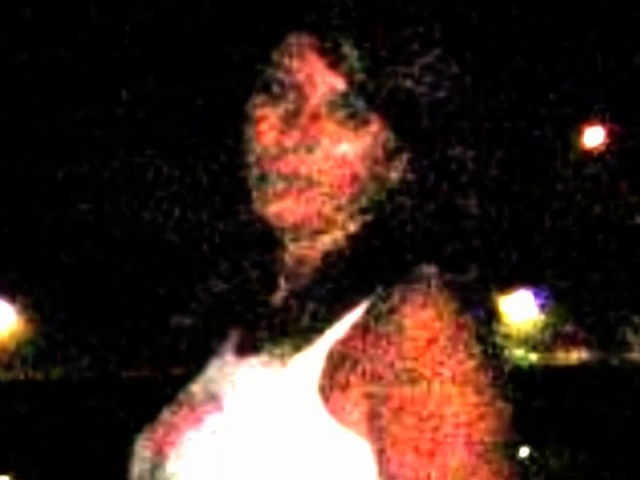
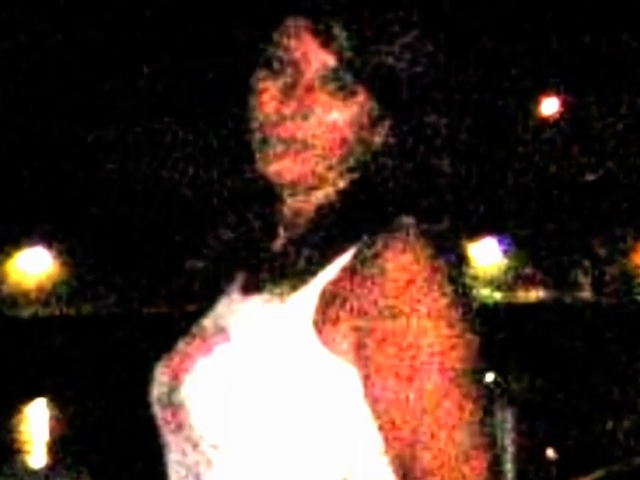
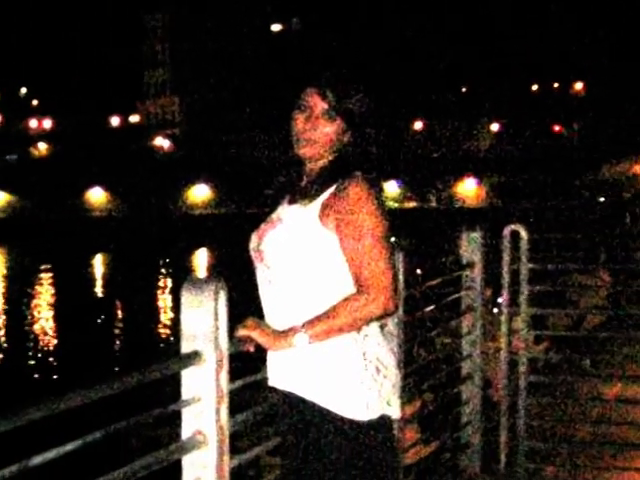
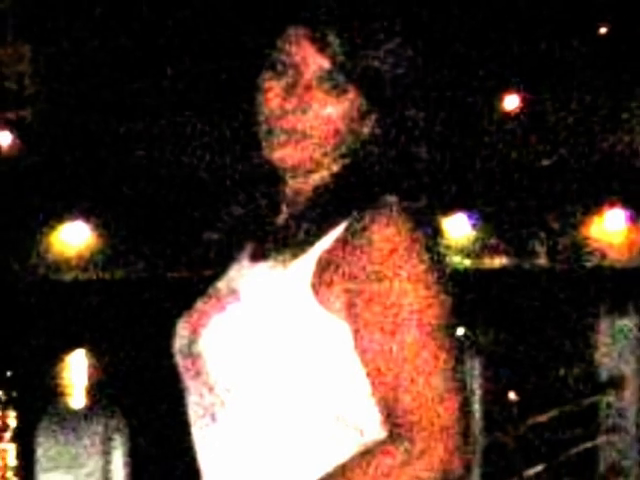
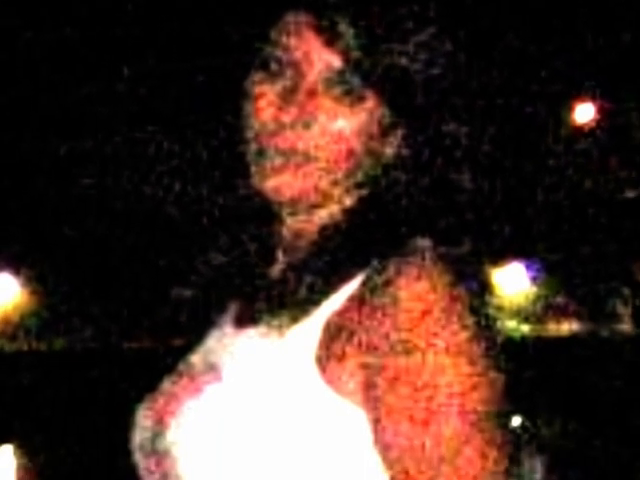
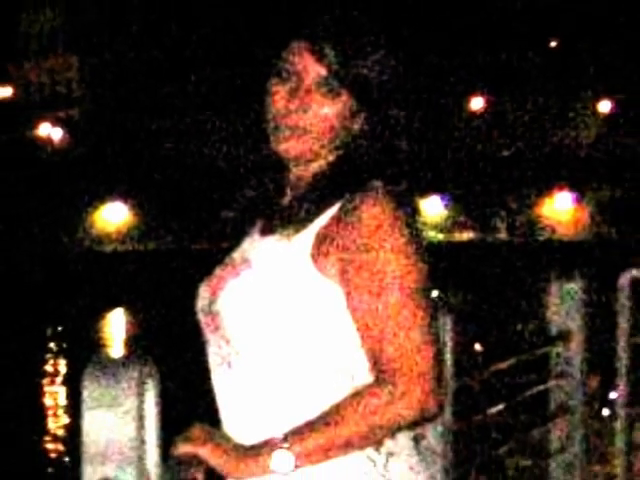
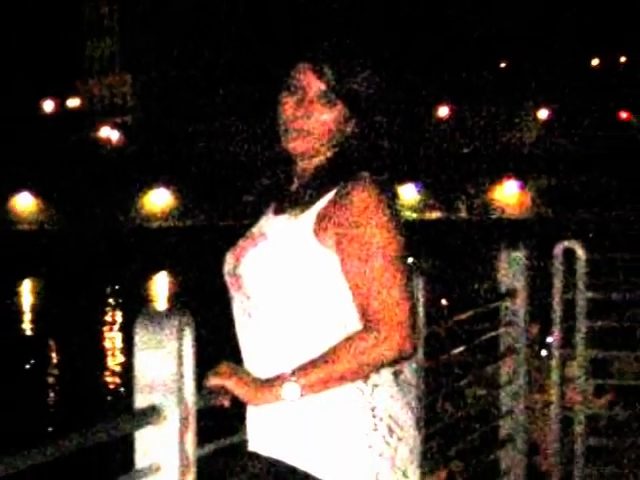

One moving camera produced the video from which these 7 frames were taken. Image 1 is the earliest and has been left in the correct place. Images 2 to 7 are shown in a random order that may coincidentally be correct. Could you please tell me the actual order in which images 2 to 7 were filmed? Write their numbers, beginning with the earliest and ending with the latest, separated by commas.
5, 2, 4, 6, 7, 3
